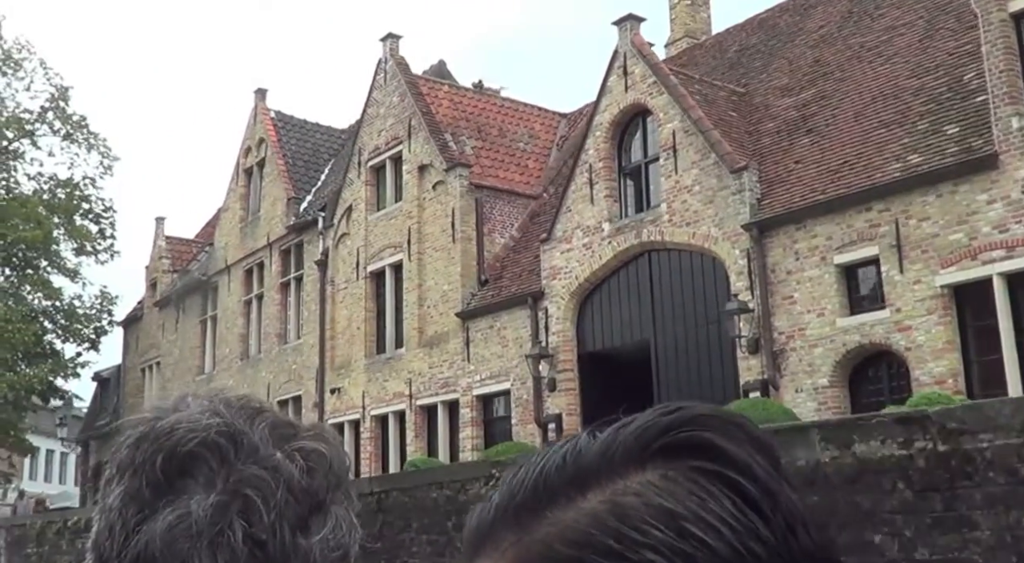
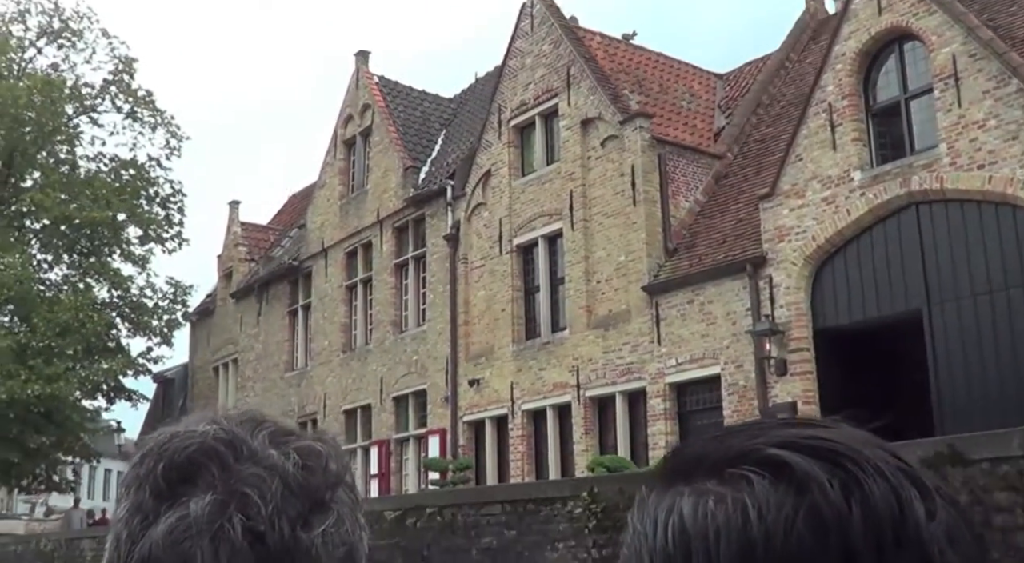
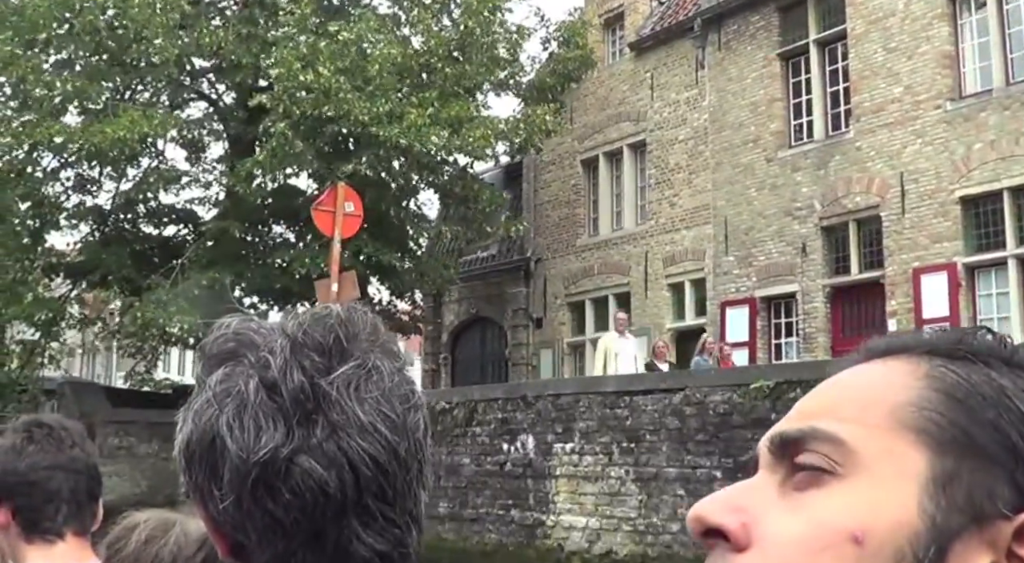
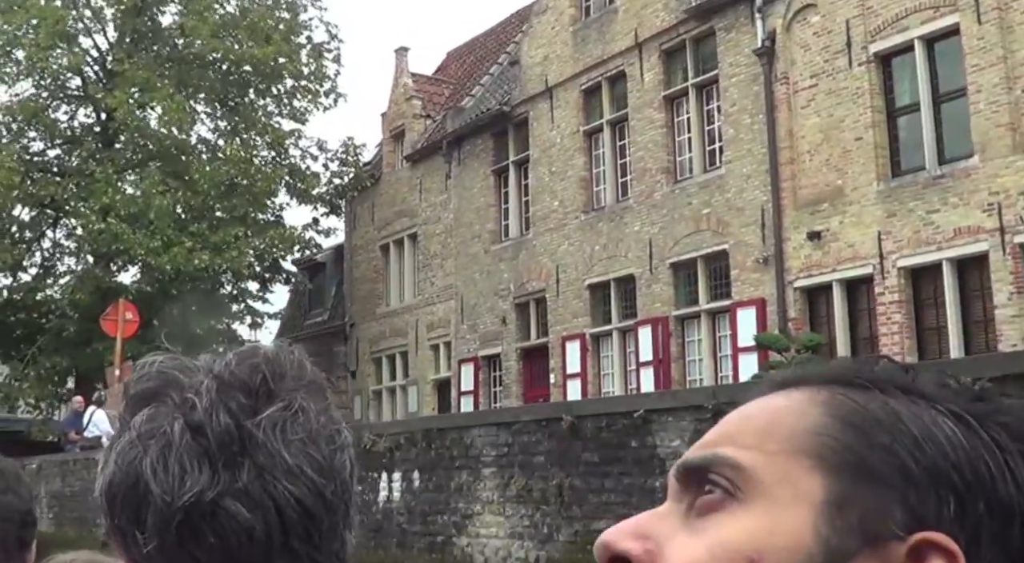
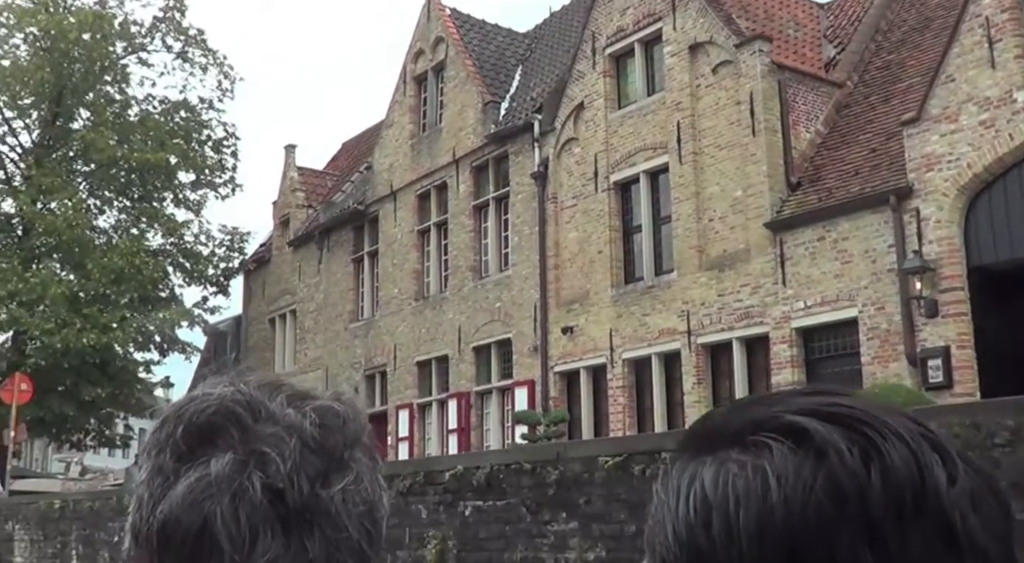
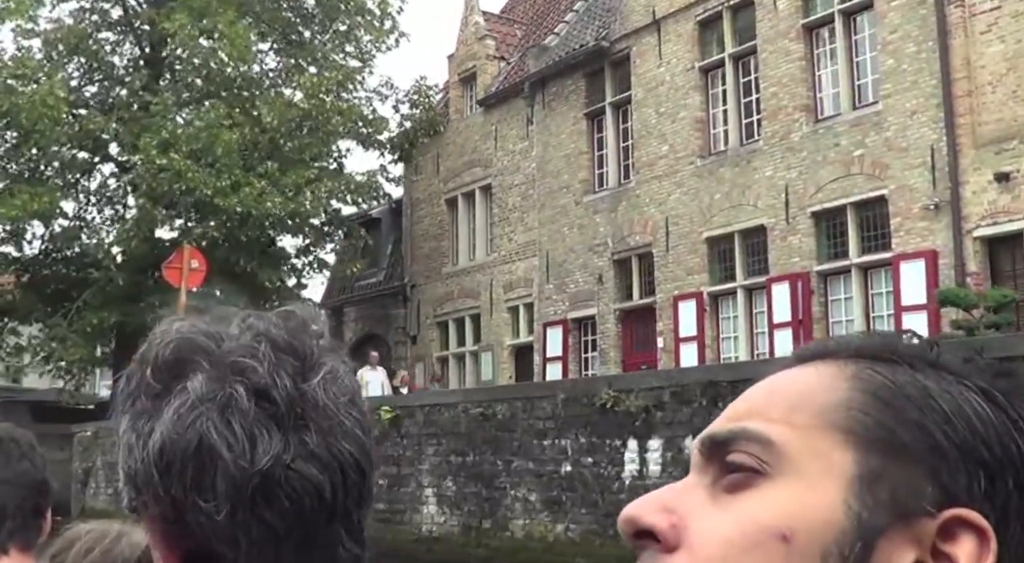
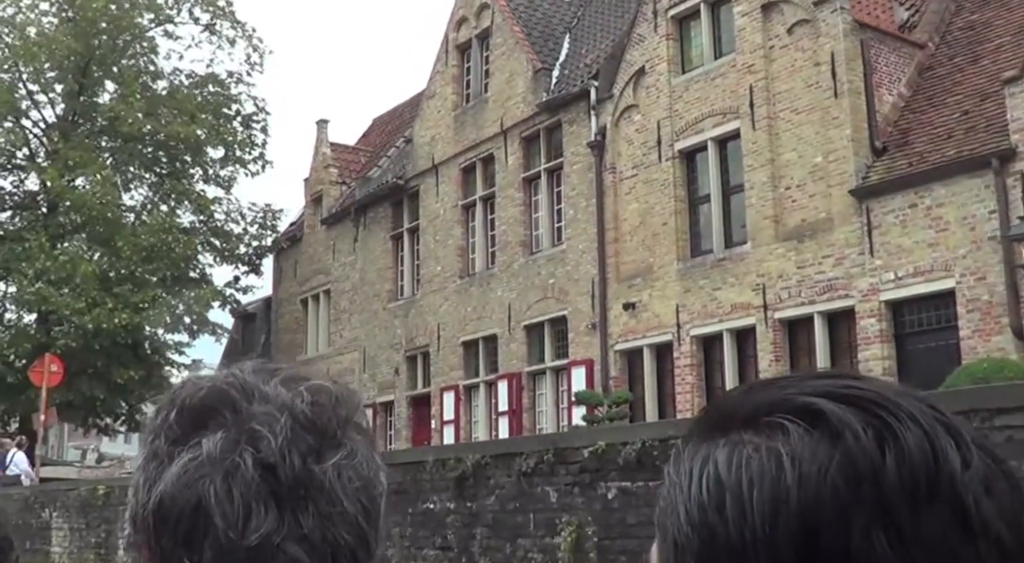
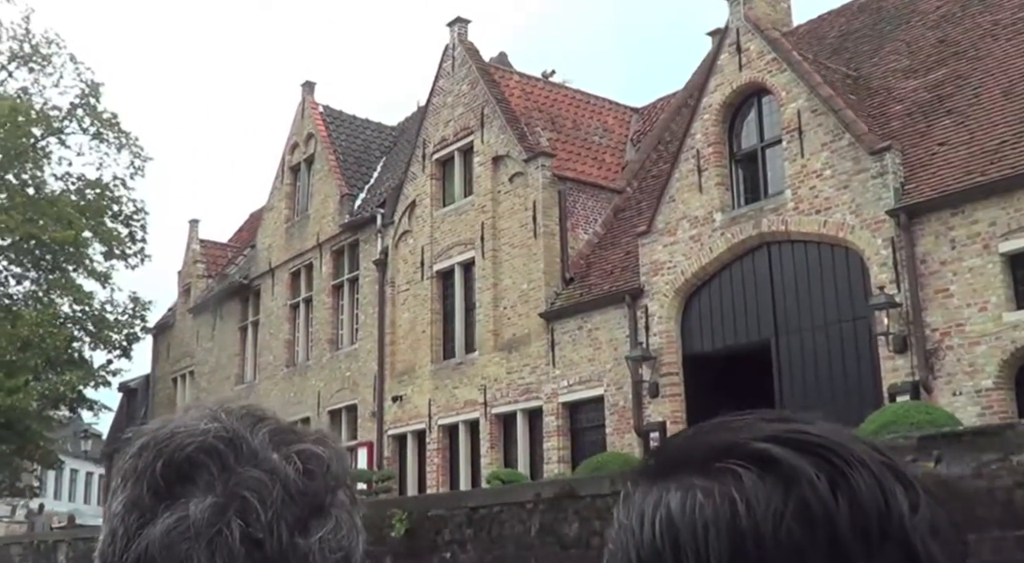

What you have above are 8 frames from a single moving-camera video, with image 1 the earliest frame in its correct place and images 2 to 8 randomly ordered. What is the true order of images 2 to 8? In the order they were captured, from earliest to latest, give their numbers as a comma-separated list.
8, 2, 5, 7, 4, 6, 3
